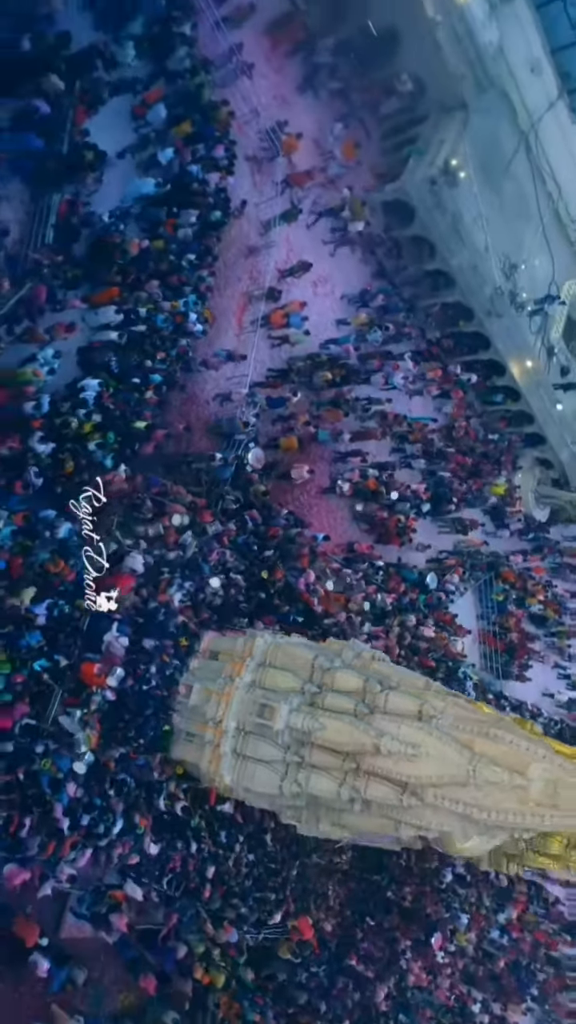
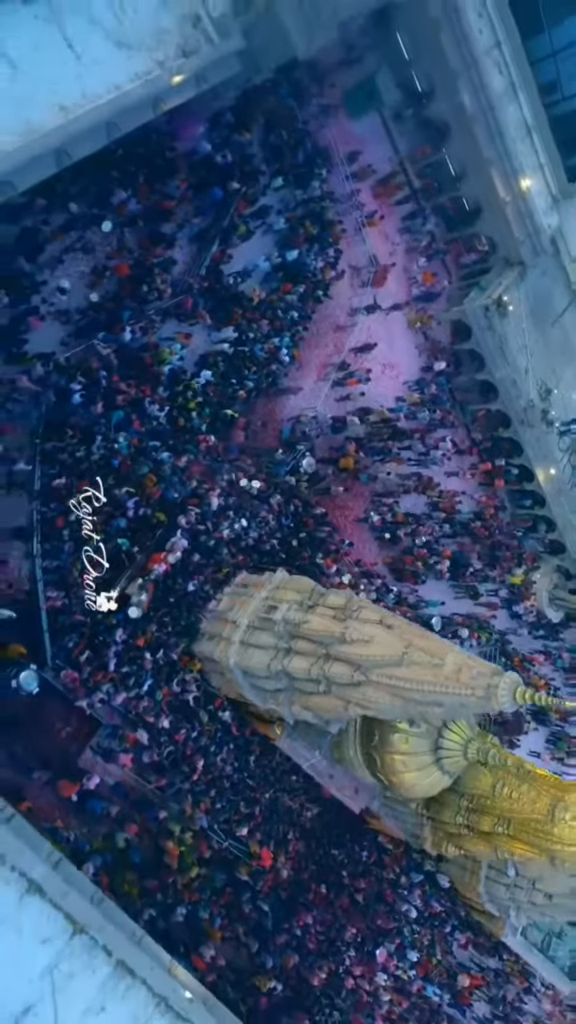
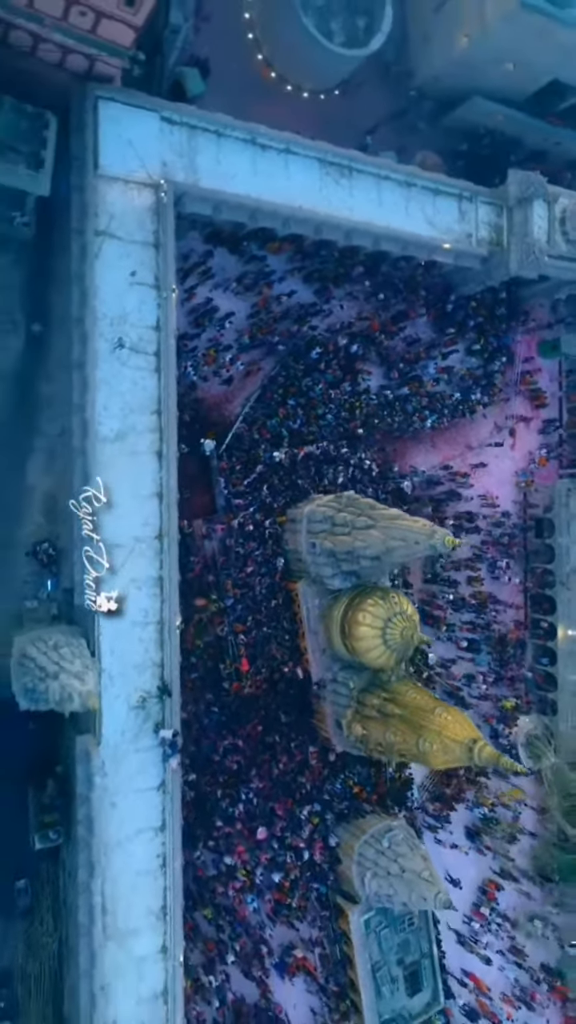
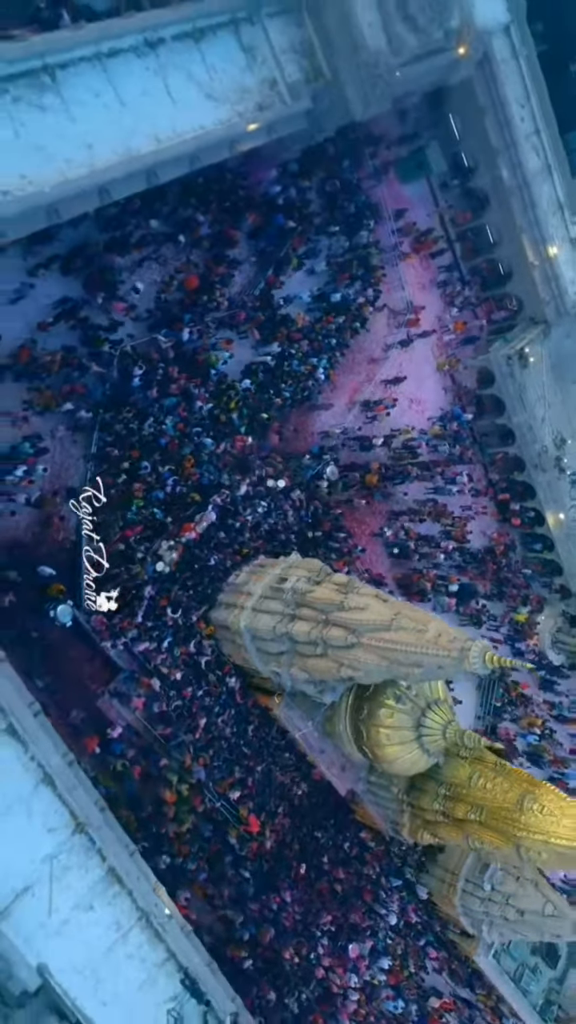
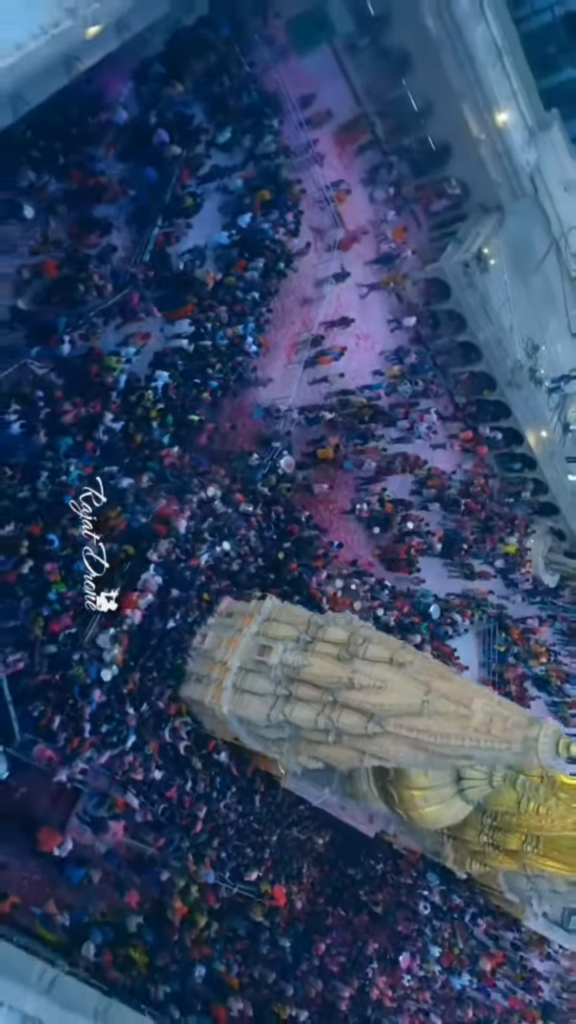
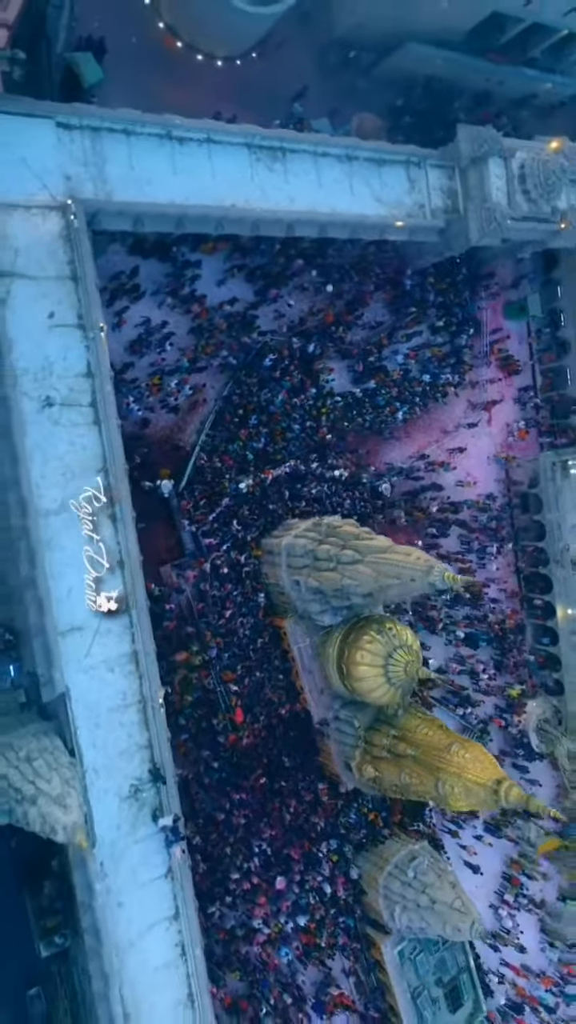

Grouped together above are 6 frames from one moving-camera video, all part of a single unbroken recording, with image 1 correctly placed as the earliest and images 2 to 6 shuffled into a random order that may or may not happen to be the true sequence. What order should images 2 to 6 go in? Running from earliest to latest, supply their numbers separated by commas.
5, 2, 4, 6, 3
